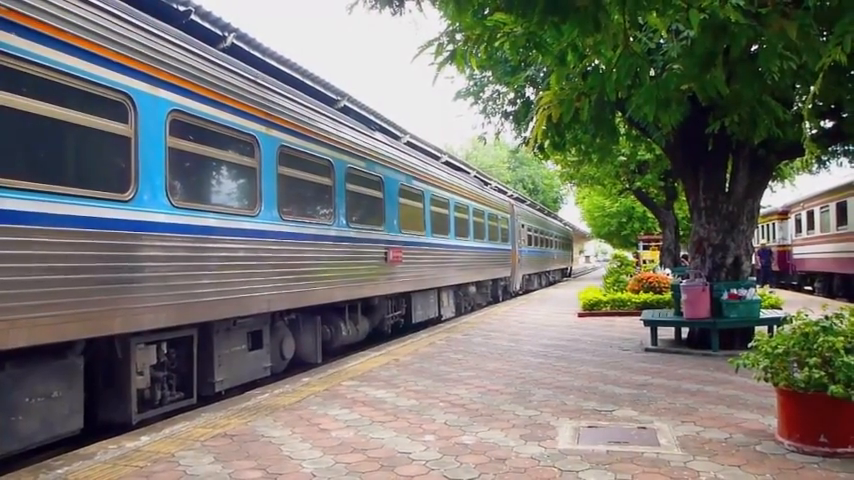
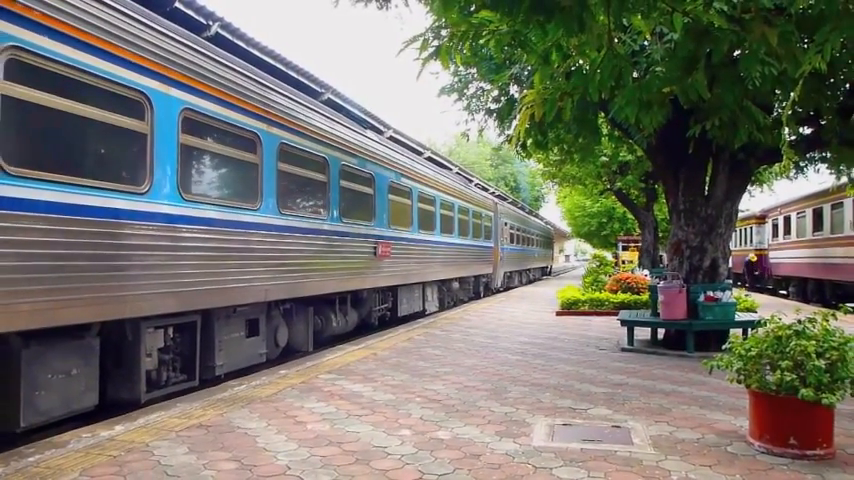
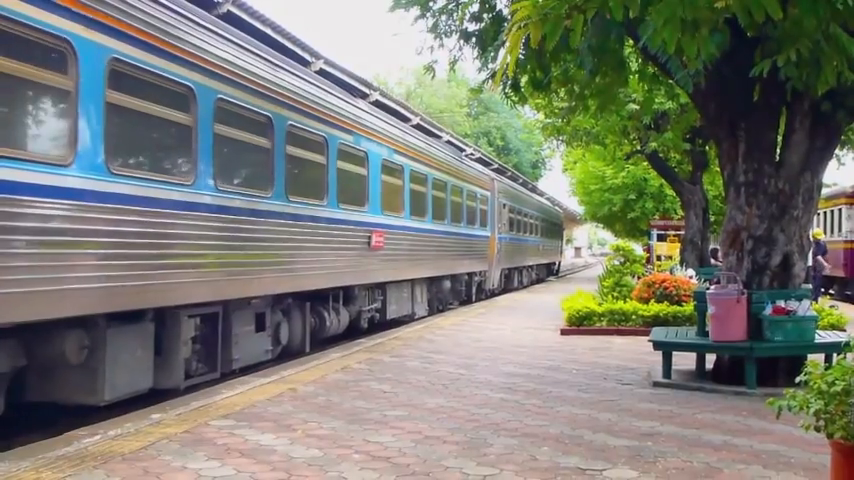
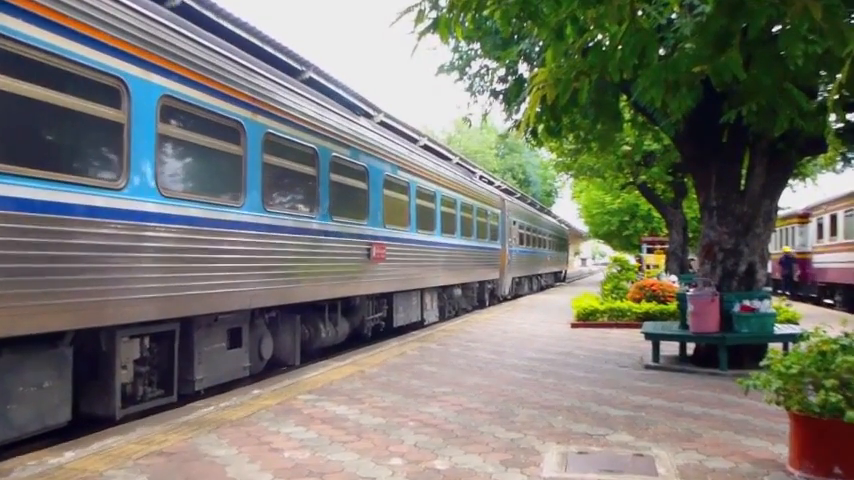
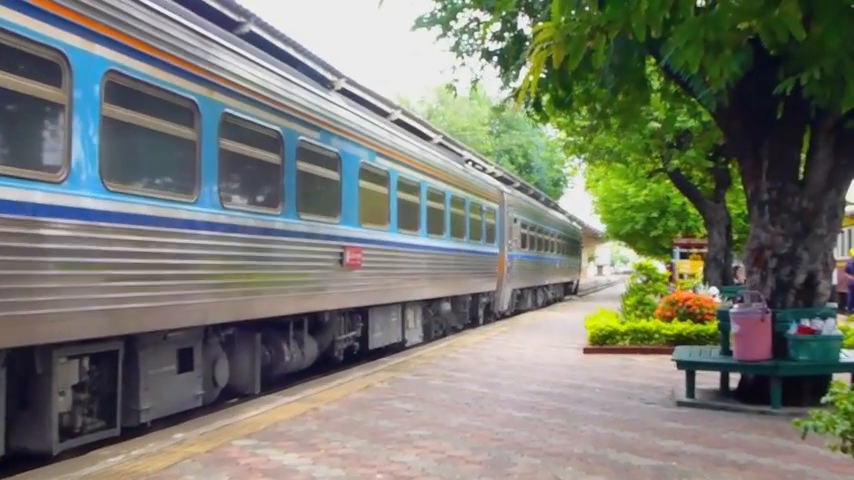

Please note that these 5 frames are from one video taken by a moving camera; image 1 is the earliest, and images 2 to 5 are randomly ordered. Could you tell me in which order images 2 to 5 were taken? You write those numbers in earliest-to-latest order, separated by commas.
2, 4, 5, 3
